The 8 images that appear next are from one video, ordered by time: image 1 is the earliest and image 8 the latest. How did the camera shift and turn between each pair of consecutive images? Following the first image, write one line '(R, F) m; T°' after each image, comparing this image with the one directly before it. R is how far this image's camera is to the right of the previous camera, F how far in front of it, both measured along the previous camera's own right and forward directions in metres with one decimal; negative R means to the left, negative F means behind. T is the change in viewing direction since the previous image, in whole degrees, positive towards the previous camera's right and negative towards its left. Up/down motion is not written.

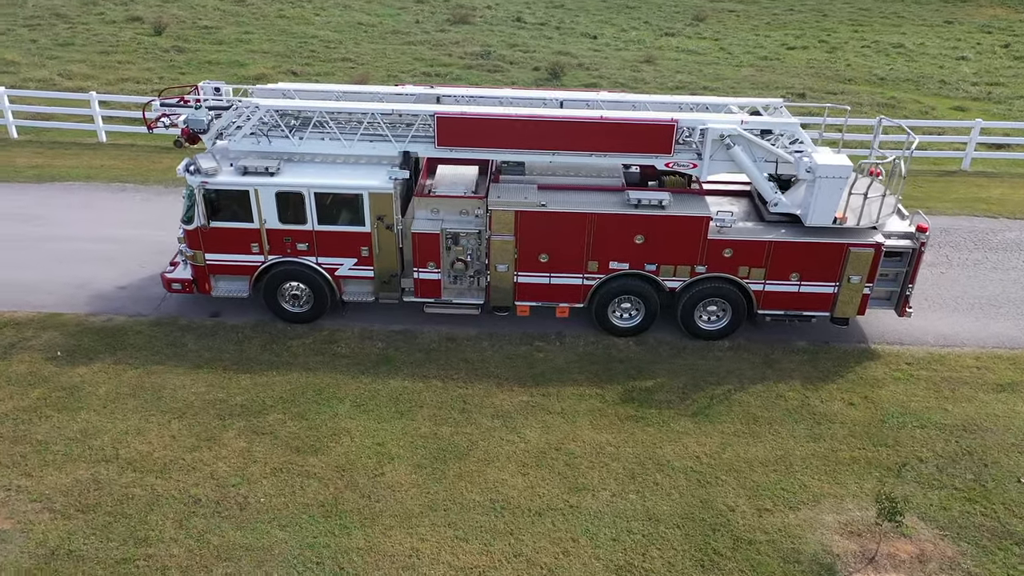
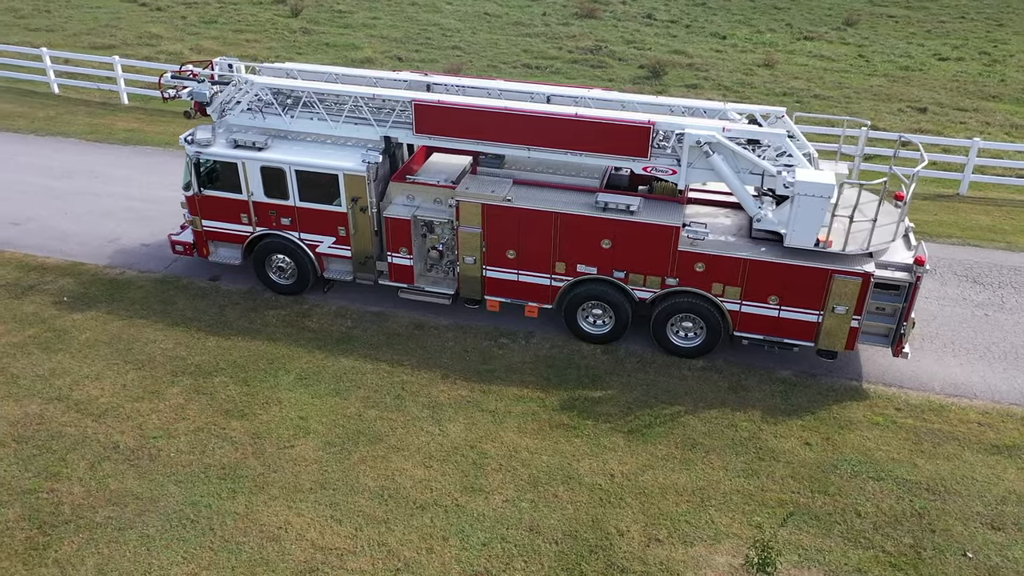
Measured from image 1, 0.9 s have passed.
(+2.3, +0.4) m; -11°
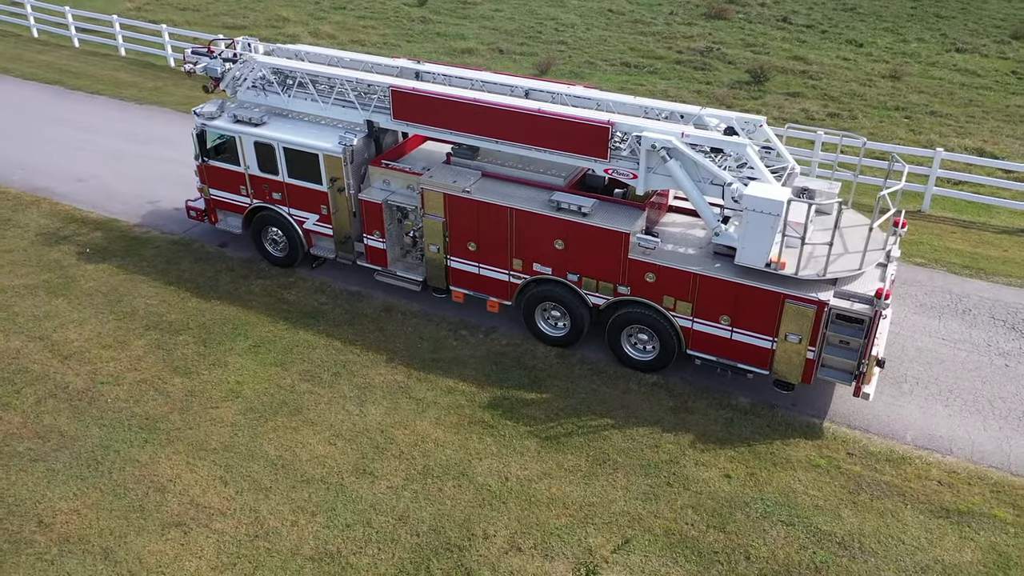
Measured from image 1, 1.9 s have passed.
(+2.4, +0.3) m; -11°
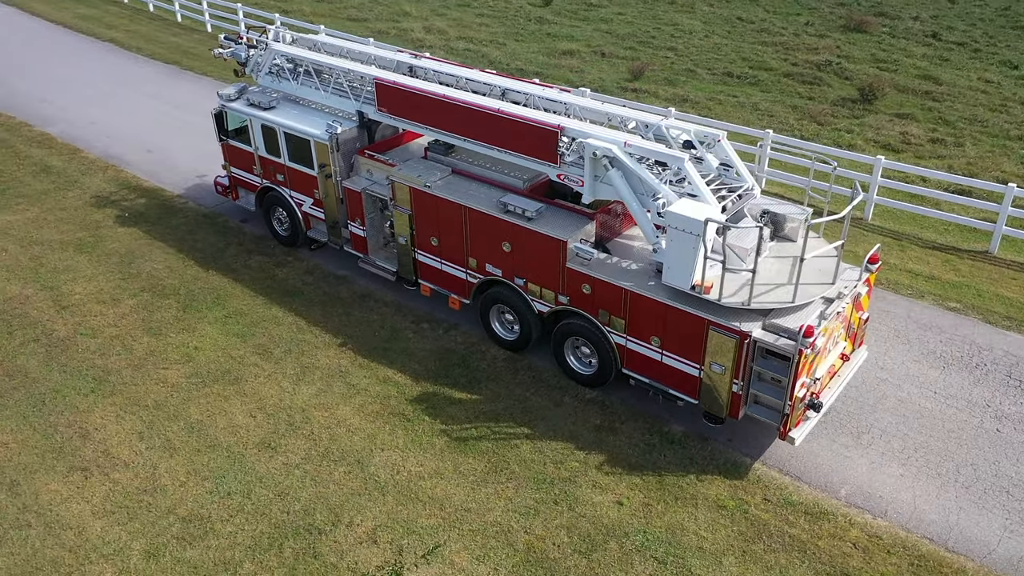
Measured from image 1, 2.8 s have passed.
(+2.4, +0.3) m; -11°
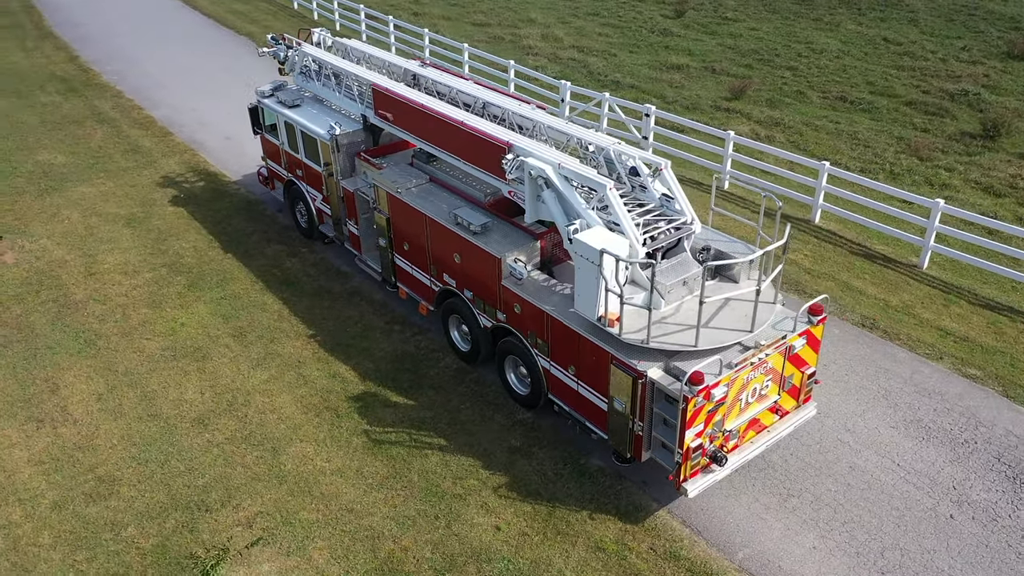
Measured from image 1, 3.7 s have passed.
(+2.4, +0.2) m; -11°
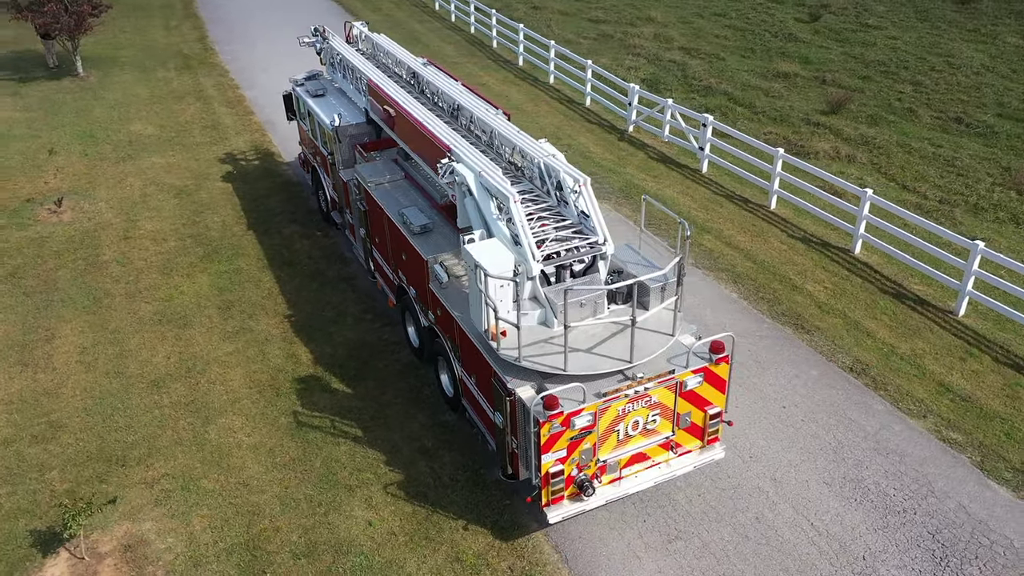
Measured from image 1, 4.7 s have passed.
(+2.4, +0.2) m; -11°
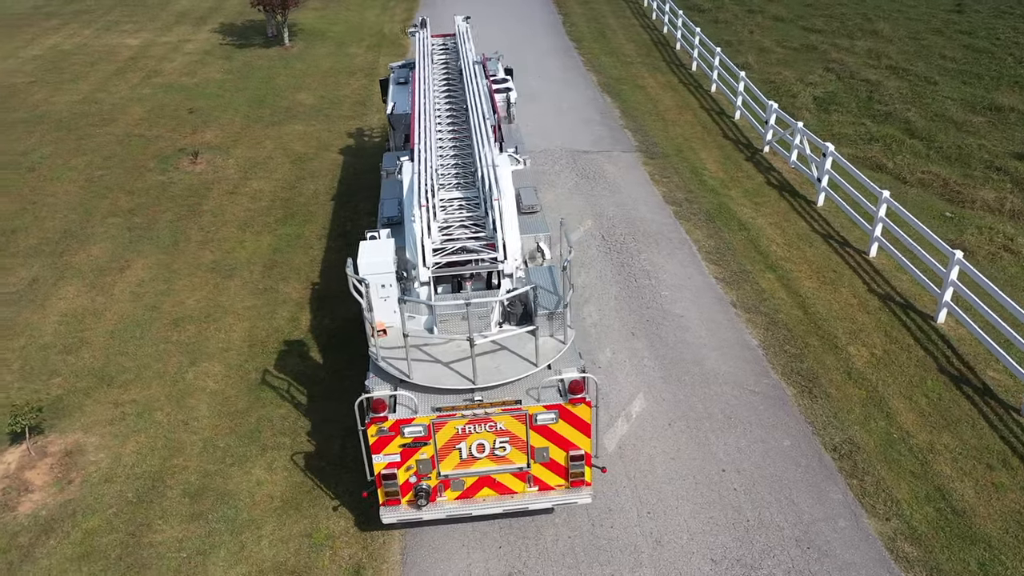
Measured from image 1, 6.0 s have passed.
(+3.3, +0.5) m; -17°
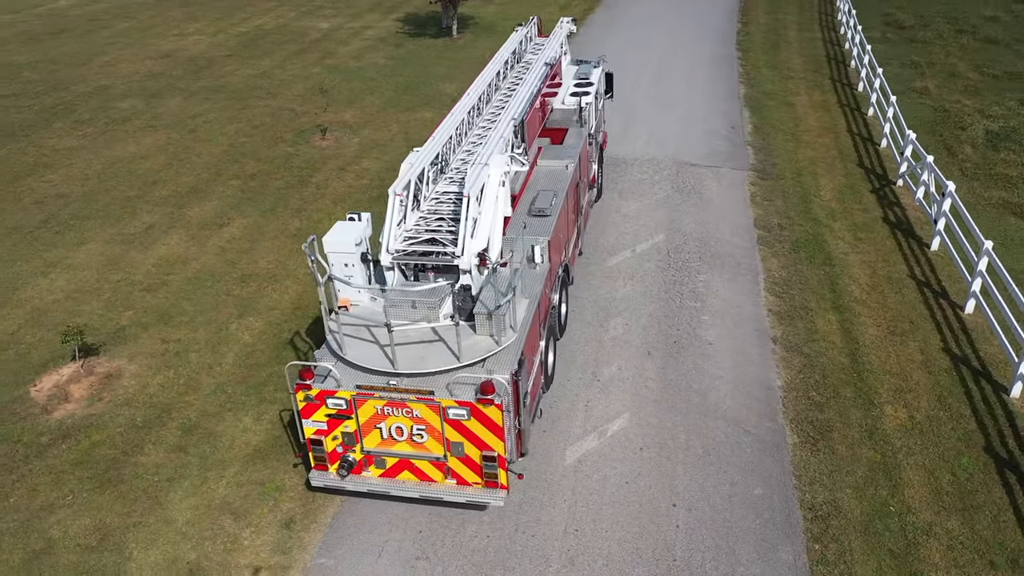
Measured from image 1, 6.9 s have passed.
(+2.4, +0.2) m; -14°
